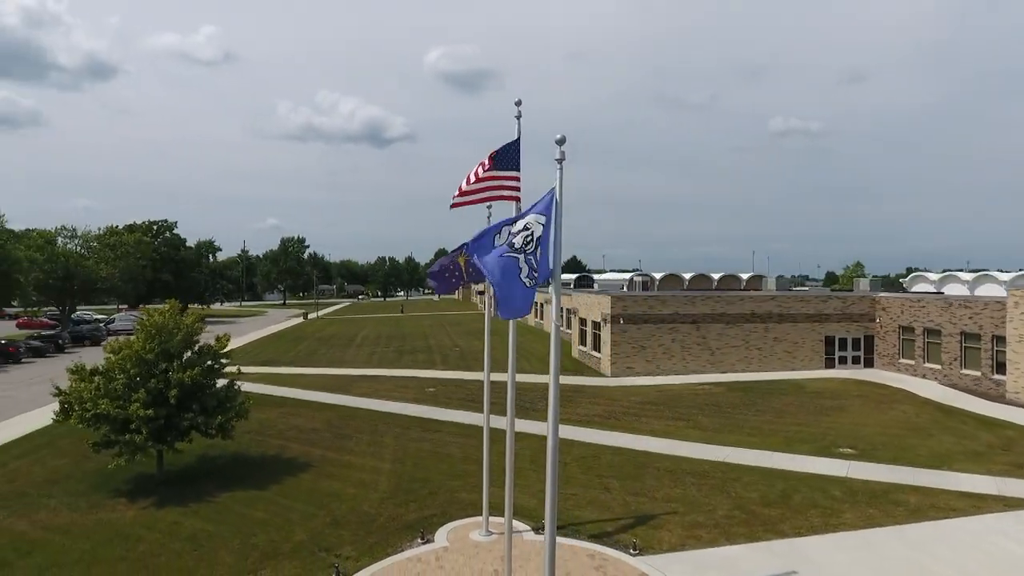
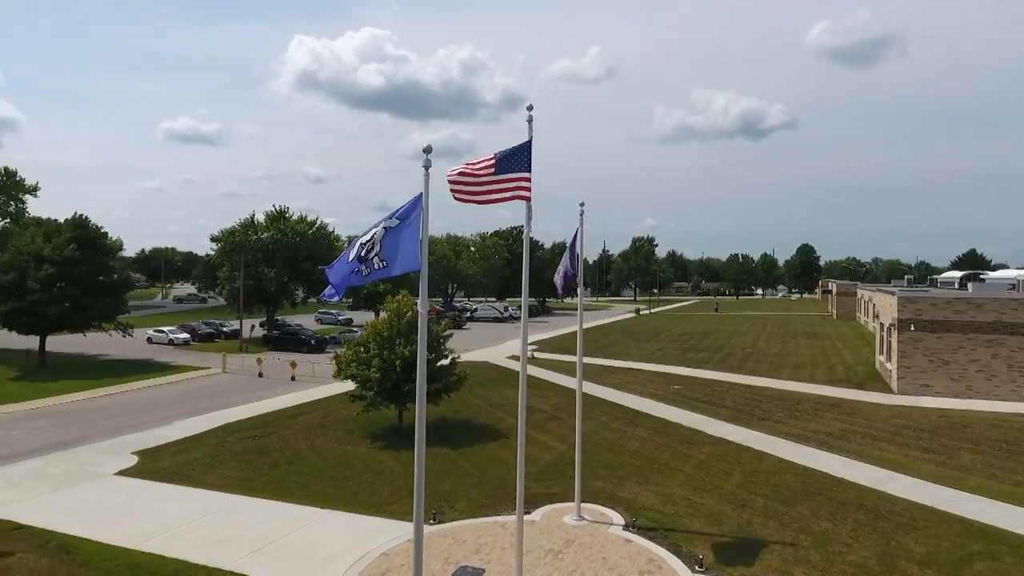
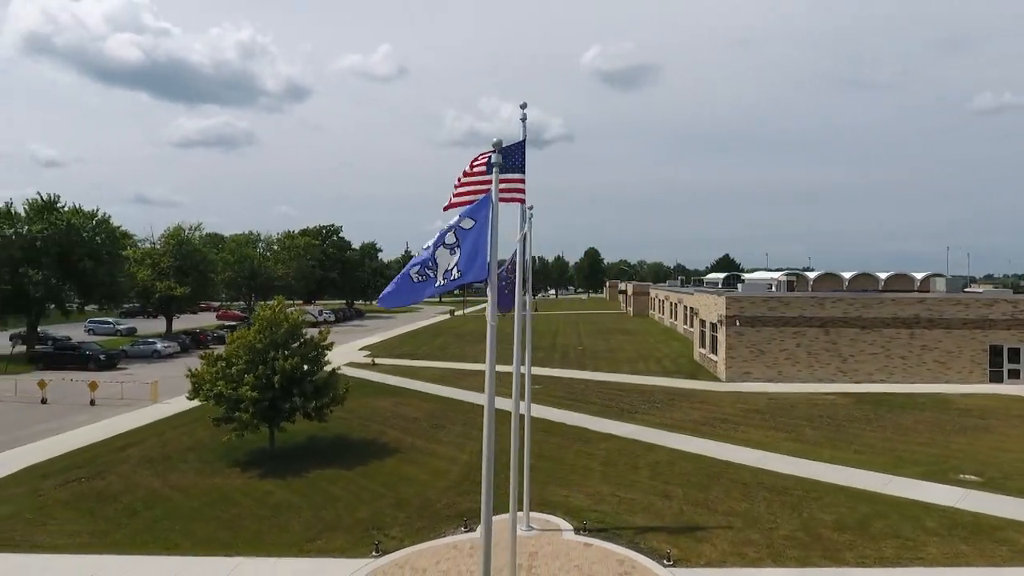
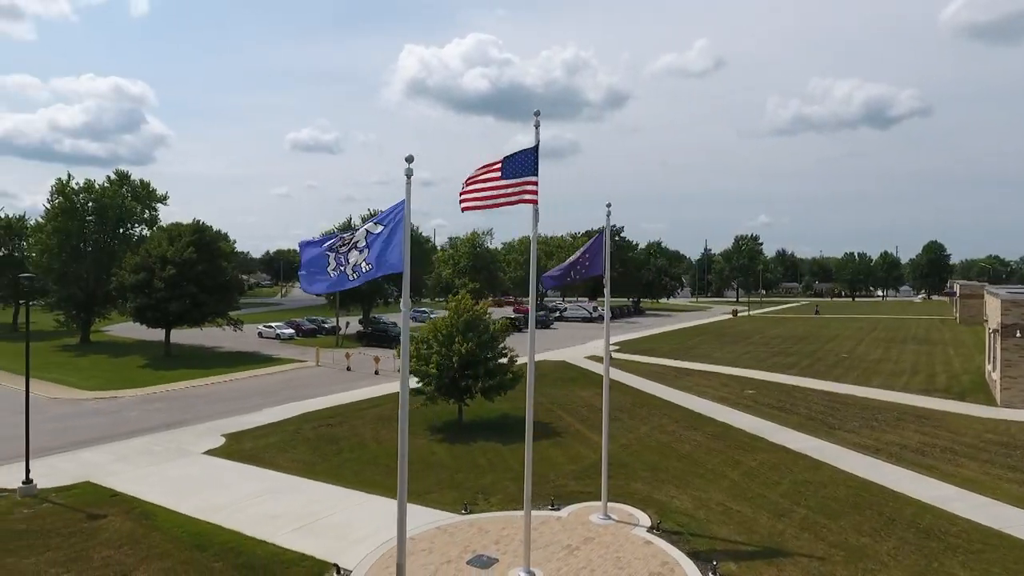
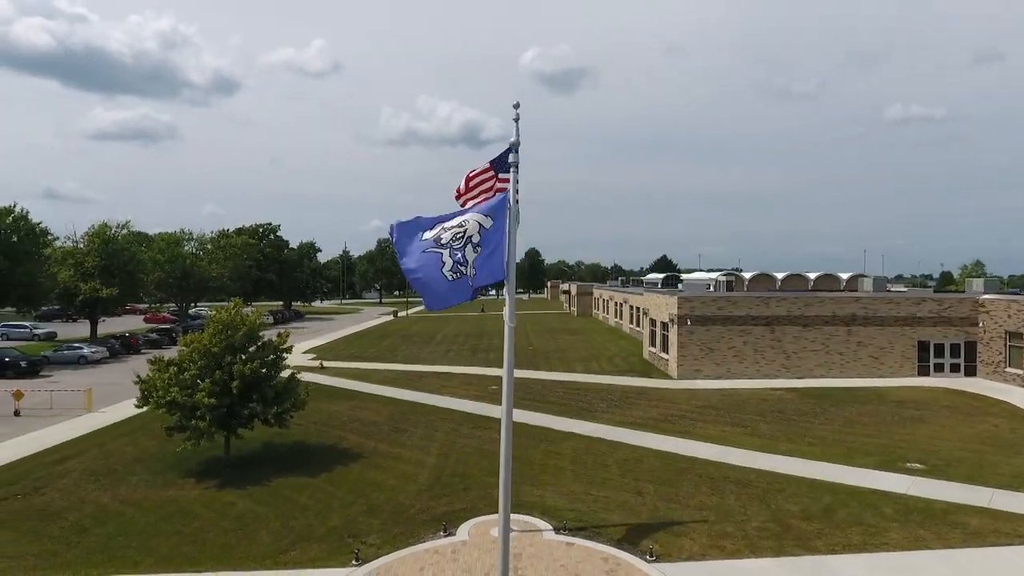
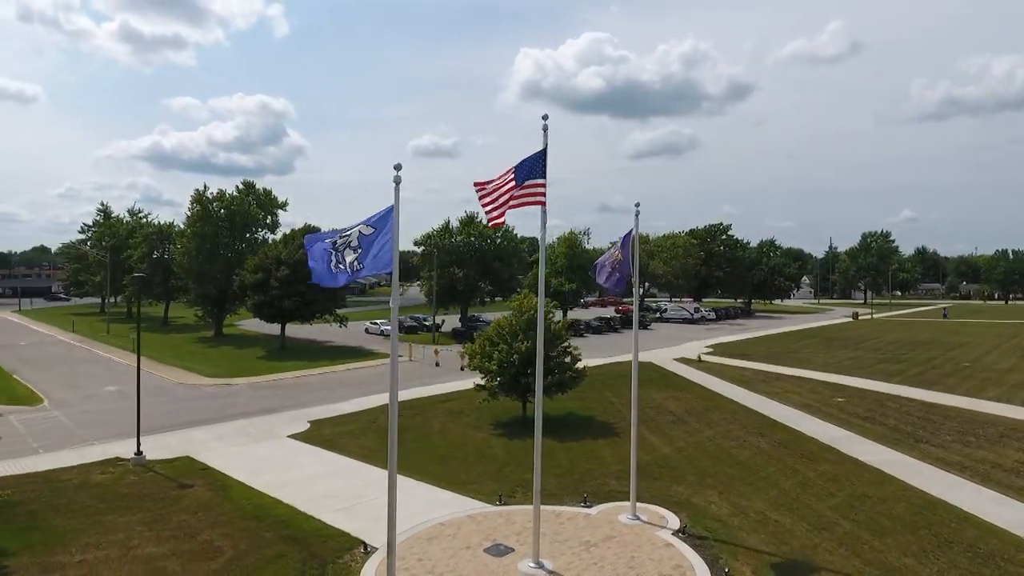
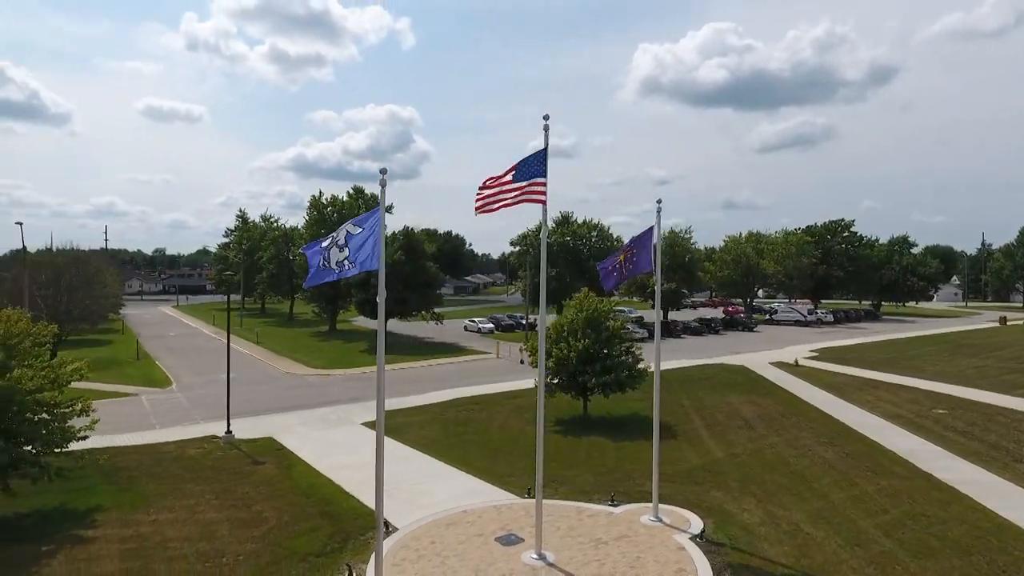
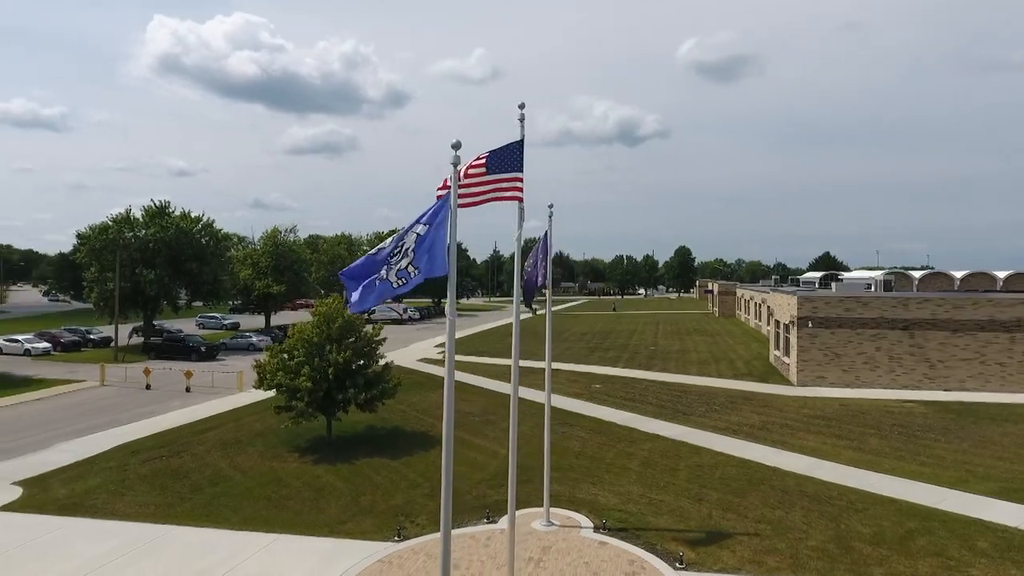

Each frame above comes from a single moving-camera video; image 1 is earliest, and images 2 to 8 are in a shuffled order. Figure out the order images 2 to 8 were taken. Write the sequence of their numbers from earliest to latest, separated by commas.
5, 3, 8, 2, 4, 6, 7
